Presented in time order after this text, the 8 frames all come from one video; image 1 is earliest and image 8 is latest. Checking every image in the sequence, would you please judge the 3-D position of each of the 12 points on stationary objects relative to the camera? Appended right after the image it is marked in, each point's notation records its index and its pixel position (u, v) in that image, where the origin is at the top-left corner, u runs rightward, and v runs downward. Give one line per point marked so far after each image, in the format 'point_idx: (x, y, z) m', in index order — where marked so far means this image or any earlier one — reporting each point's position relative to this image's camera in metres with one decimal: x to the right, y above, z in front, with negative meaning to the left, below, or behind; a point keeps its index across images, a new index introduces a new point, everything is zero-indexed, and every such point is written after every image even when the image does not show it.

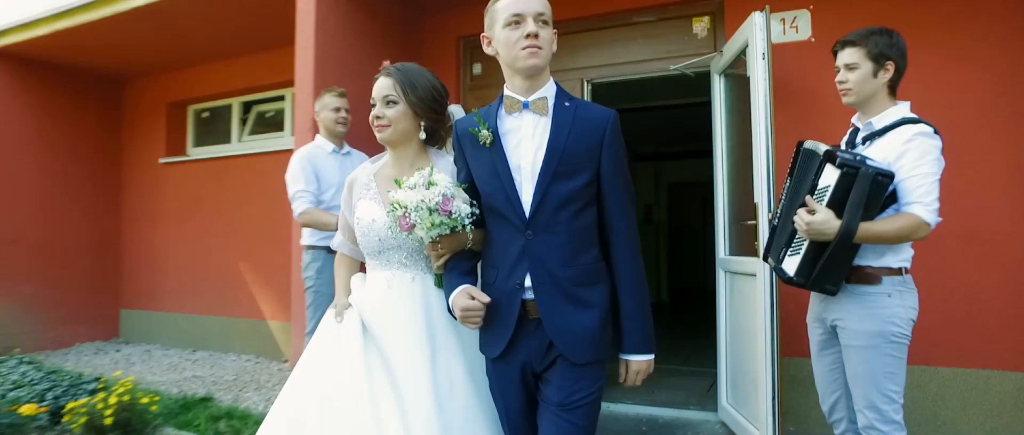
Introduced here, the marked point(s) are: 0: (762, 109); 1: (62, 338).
0: (+1.1, +0.5, +2.9) m
1: (-4.1, -1.1, +6.1) m
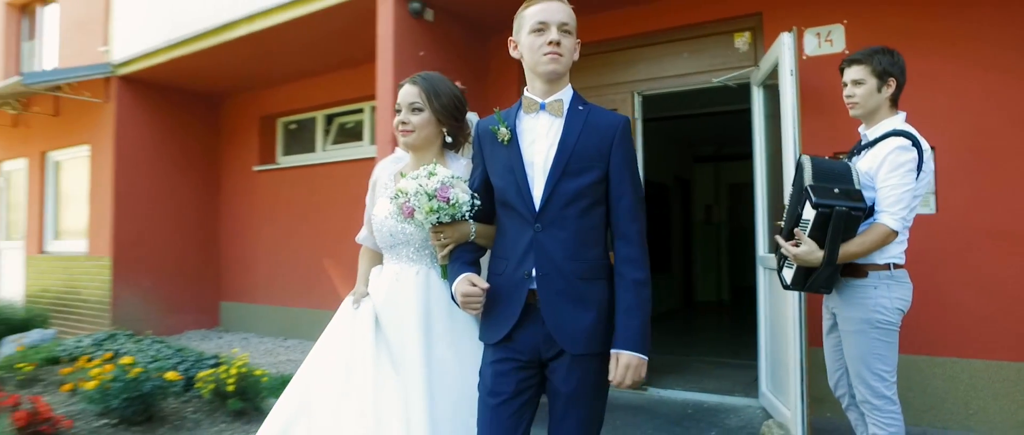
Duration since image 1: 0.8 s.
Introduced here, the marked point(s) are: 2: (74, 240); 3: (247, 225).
0: (+1.3, +0.5, +3.2) m
1: (-3.5, -1.1, +7.0) m
2: (-4.8, -0.2, +7.3) m
3: (-2.8, -0.1, +7.1) m
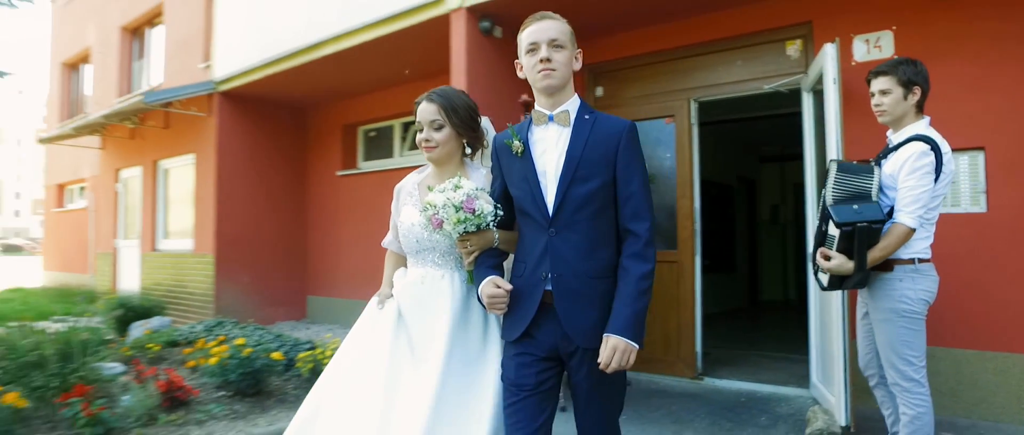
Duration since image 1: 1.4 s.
0: (+1.6, +0.5, +3.5) m
1: (-2.8, -1.1, +7.7) m
2: (-4.0, -0.3, +8.1) m
3: (-2.1, -0.1, +7.7) m
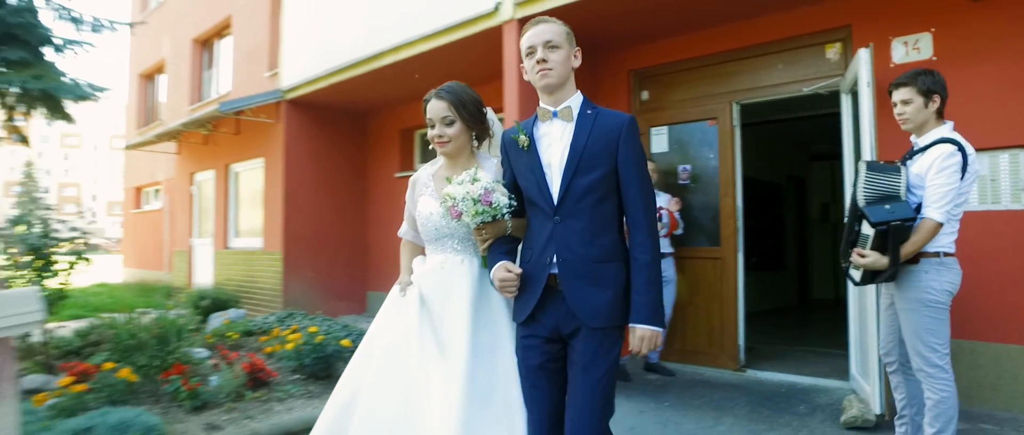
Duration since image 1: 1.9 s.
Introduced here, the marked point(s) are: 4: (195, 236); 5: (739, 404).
0: (+1.9, +0.5, +3.6) m
1: (-2.2, -1.1, +8.1) m
2: (-3.4, -0.3, +8.7) m
3: (-1.5, -0.1, +8.1) m
4: (-4.9, -0.3, +10.4) m
5: (+1.4, -1.1, +4.1) m
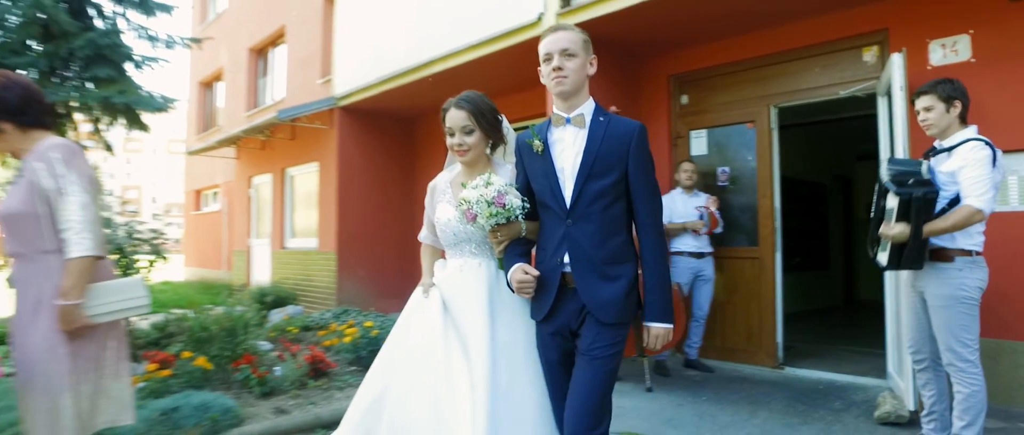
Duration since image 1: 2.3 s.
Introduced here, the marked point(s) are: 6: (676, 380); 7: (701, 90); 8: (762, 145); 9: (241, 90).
0: (+2.1, +0.5, +3.7) m
1: (-1.6, -1.1, +8.5) m
2: (-2.8, -0.3, +9.1) m
3: (-0.9, -0.1, +8.4) m
4: (-4.2, -0.3, +10.9) m
5: (+1.7, -1.1, +4.2) m
6: (+1.1, -1.1, +4.7) m
7: (+1.6, +1.0, +5.5) m
8: (+1.9, +0.6, +5.1) m
9: (-5.3, +2.5, +13.2) m
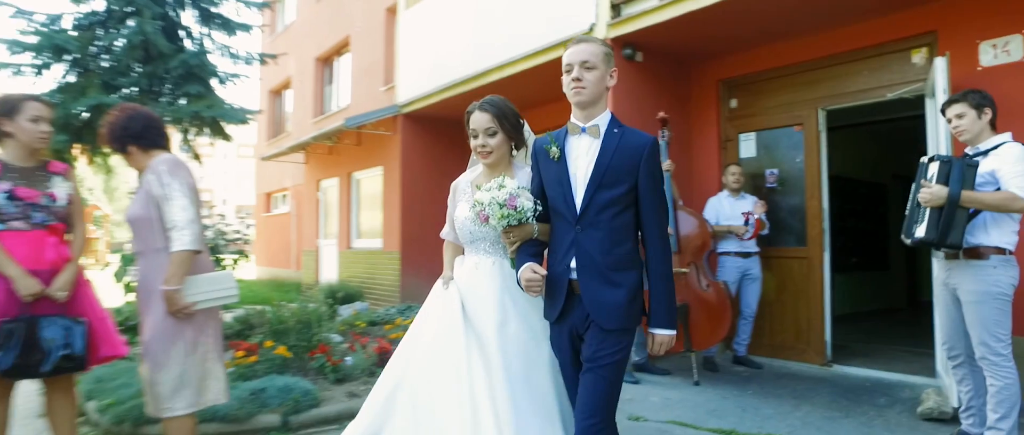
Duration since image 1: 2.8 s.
0: (+2.4, +0.5, +3.8) m
1: (-0.9, -1.2, +8.9) m
2: (-2.0, -0.3, +9.6) m
3: (-0.2, -0.1, +8.8) m
4: (-3.3, -0.3, +11.5) m
5: (+2.0, -1.2, +4.4) m
6: (+1.5, -1.1, +4.9) m
7: (+2.0, +1.0, +5.7) m
8: (+2.3, +0.6, +5.2) m
9: (-4.2, +2.5, +13.9) m
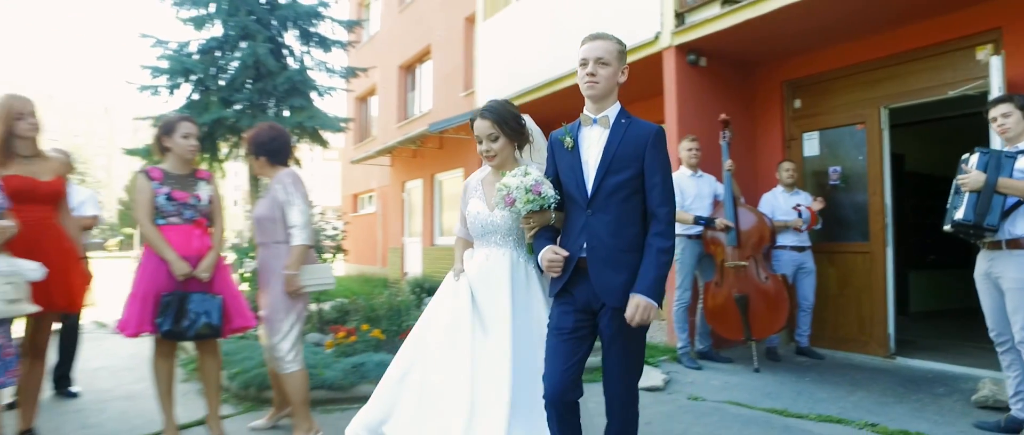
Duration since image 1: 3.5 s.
0: (+2.8, +0.5, +3.9) m
1: (+0.1, -1.1, +9.4) m
2: (-0.9, -0.3, +10.2) m
3: (+0.8, -0.1, +9.2) m
4: (-1.9, -0.3, +12.2) m
5: (+2.5, -1.1, +4.5) m
6: (+2.1, -1.1, +5.1) m
7: (+2.6, +1.1, +5.8) m
8: (+2.9, +0.6, +5.3) m
9: (-2.6, +2.5, +14.7) m
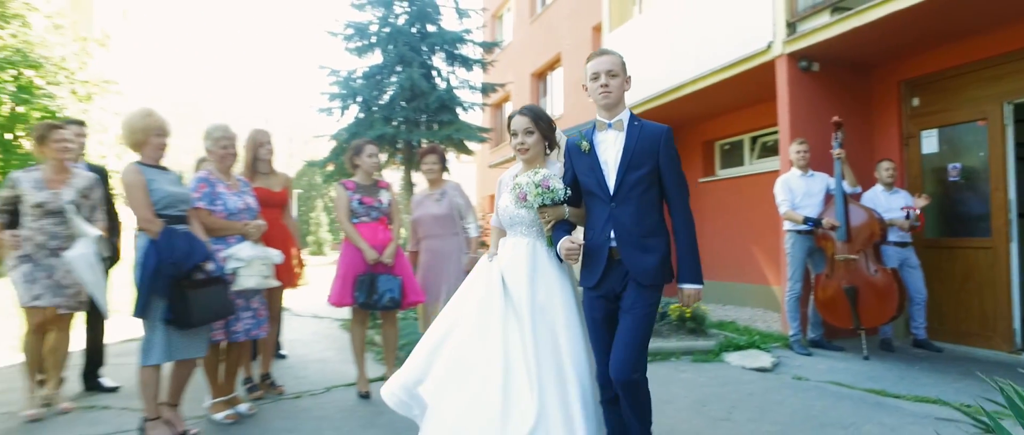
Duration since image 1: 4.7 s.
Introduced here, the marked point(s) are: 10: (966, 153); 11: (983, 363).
0: (+3.6, +0.6, +4.0) m
1: (+2.0, -1.1, +9.9) m
2: (+1.1, -0.3, +10.9) m
3: (+2.6, -0.1, +9.6) m
4: (+0.5, -0.3, +13.1) m
5: (+3.4, -1.1, +4.7) m
6: (+3.1, -1.1, +5.3) m
7: (+3.7, +1.1, +5.9) m
8: (+3.9, +0.6, +5.4) m
9: (+0.4, +2.5, +15.7) m
10: (+3.8, +0.5, +5.6) m
11: (+3.5, -1.1, +5.1) m
